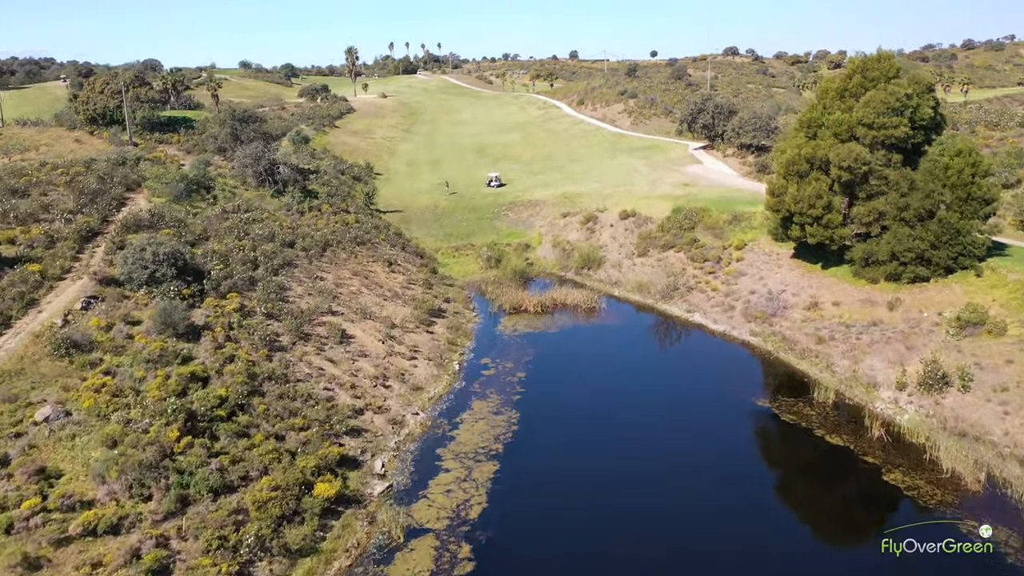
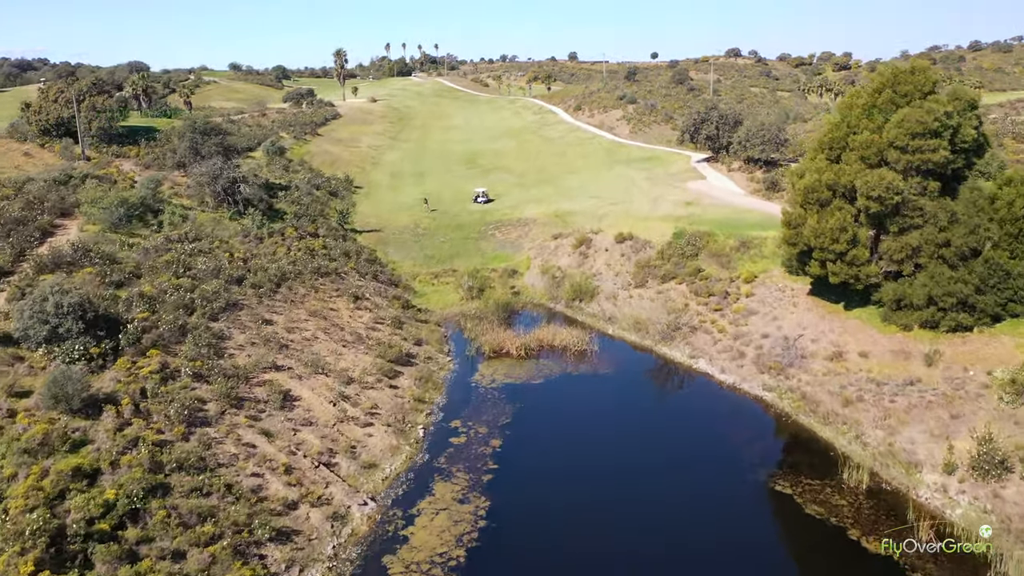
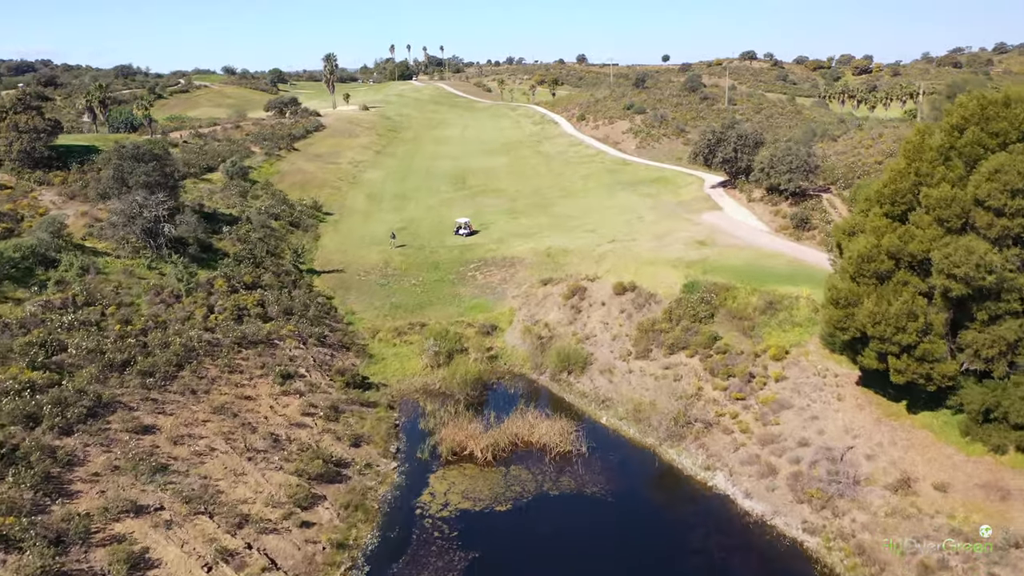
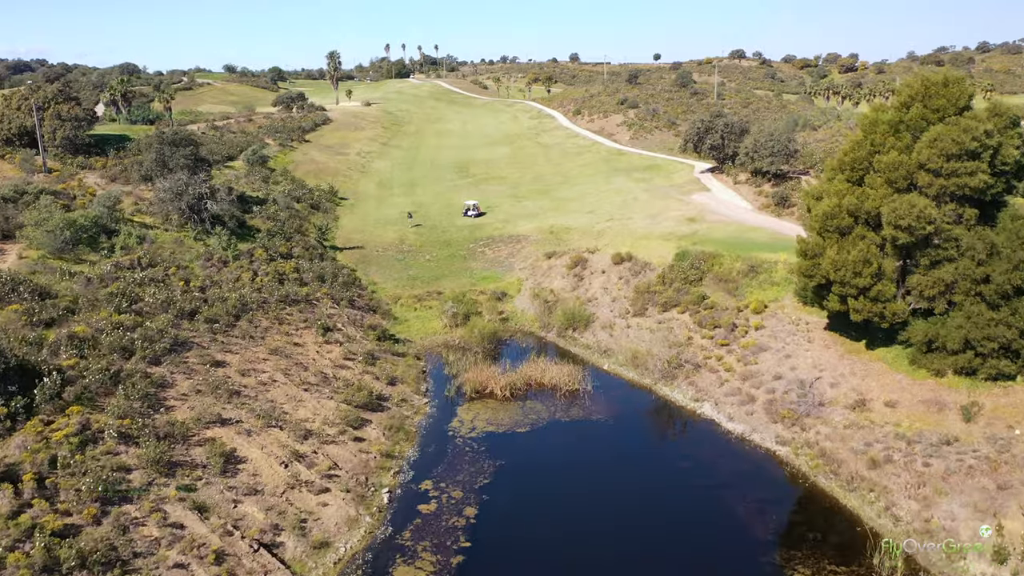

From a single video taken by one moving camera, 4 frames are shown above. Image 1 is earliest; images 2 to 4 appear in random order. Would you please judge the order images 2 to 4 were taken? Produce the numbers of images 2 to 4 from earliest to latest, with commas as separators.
2, 4, 3
